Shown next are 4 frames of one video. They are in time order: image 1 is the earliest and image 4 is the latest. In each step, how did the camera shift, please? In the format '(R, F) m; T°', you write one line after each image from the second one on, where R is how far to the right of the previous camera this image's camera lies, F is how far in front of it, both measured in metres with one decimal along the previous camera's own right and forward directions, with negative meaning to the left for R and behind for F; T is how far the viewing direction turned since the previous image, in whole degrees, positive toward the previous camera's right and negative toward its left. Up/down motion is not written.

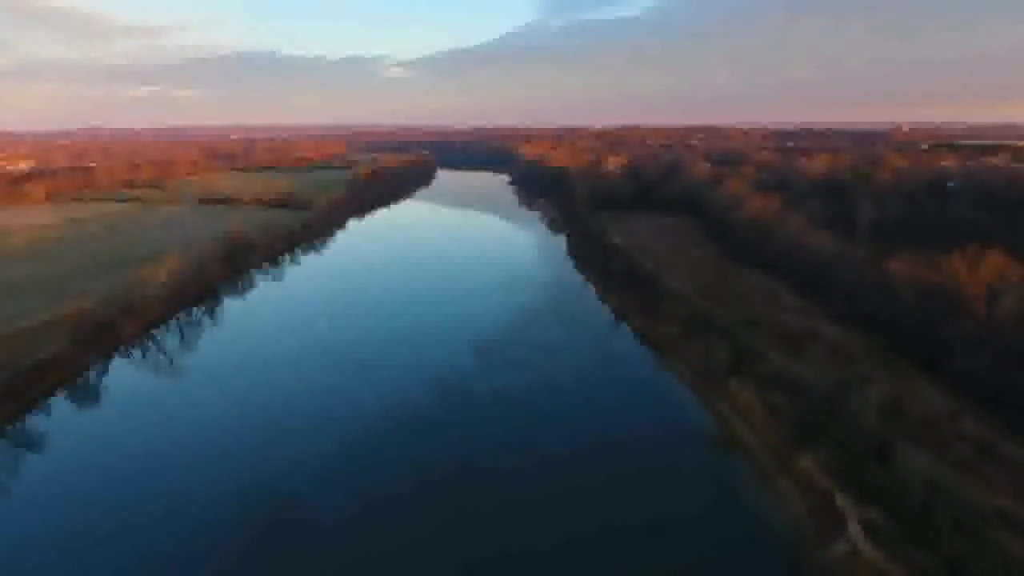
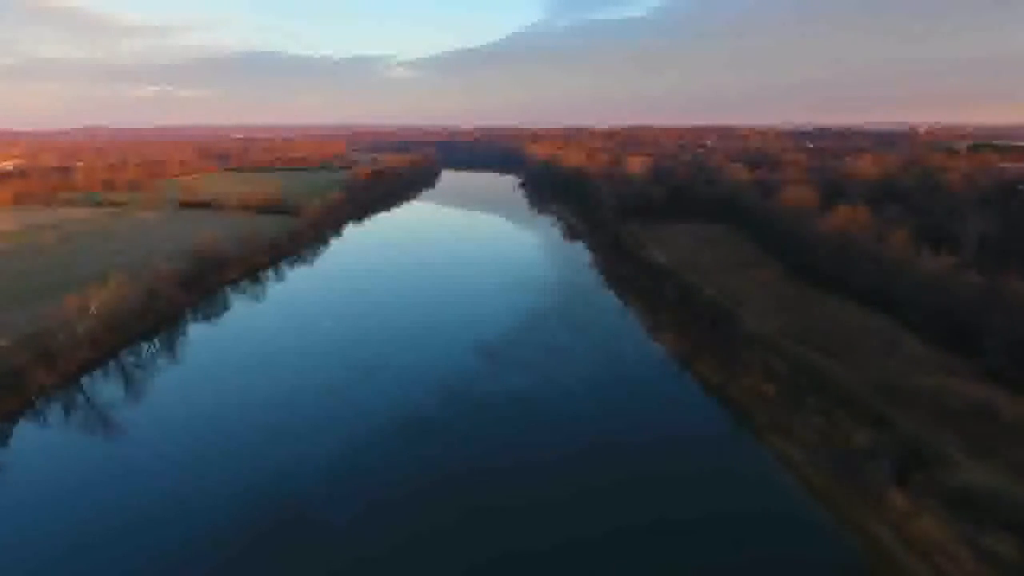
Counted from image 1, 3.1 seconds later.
(-0.2, +1.8) m; 0°
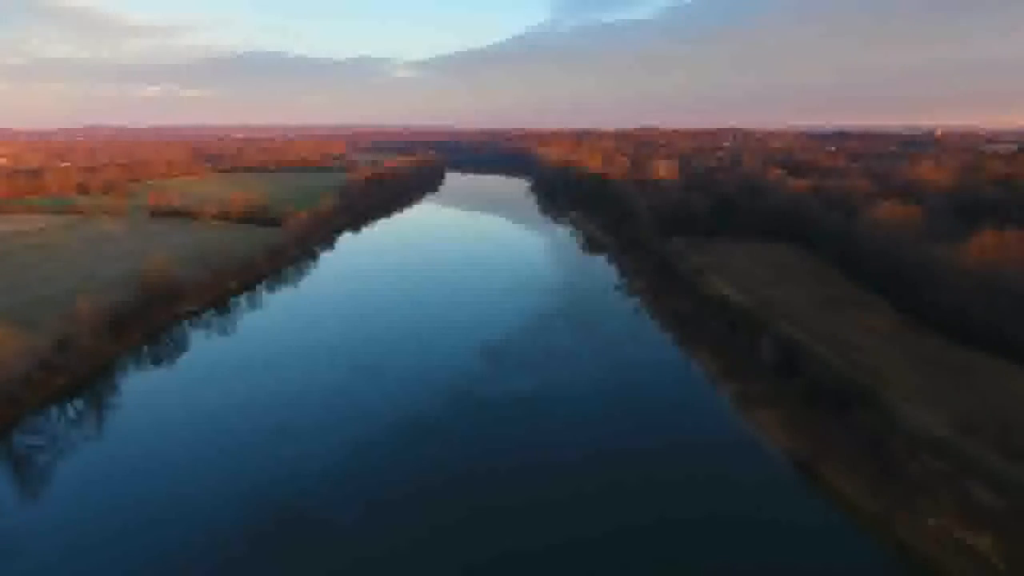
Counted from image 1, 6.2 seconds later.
(-0.2, +2.0) m; 0°
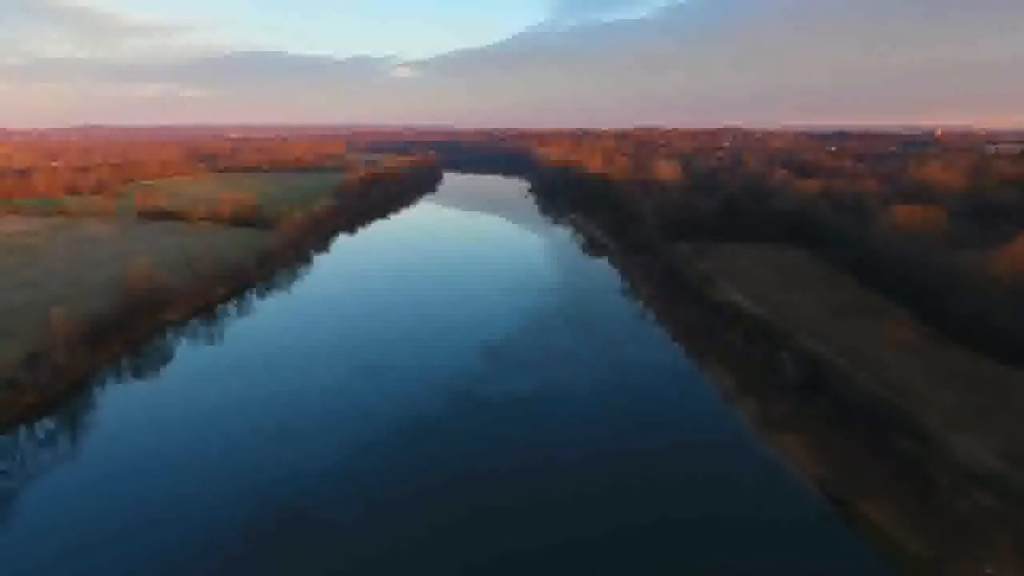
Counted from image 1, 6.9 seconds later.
(0.0, +0.4) m; 0°
